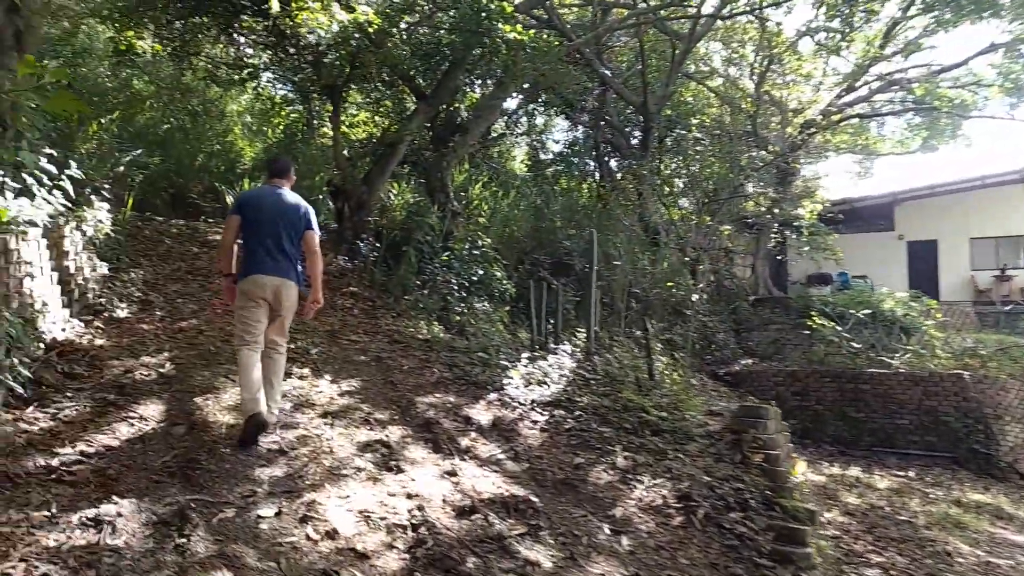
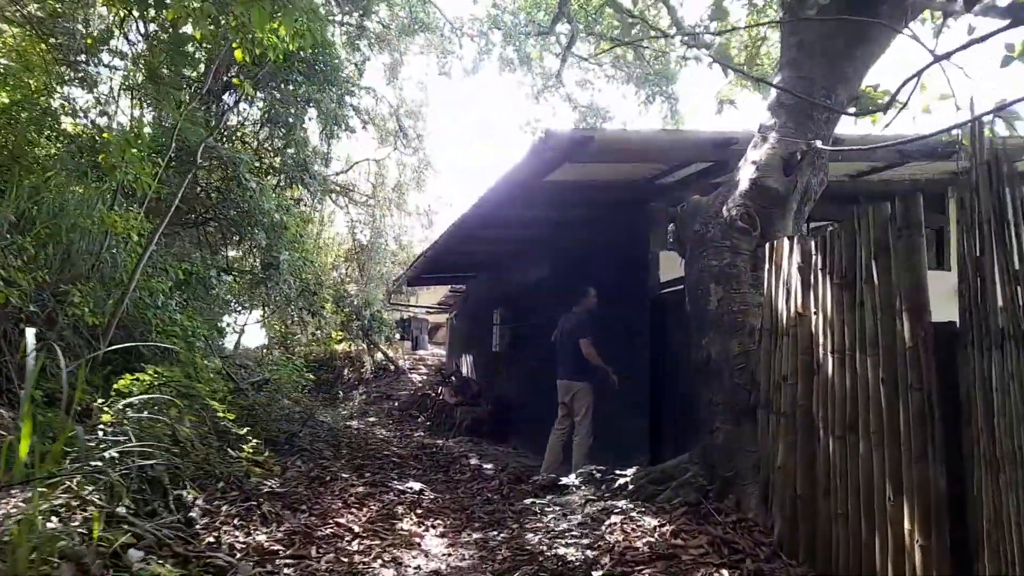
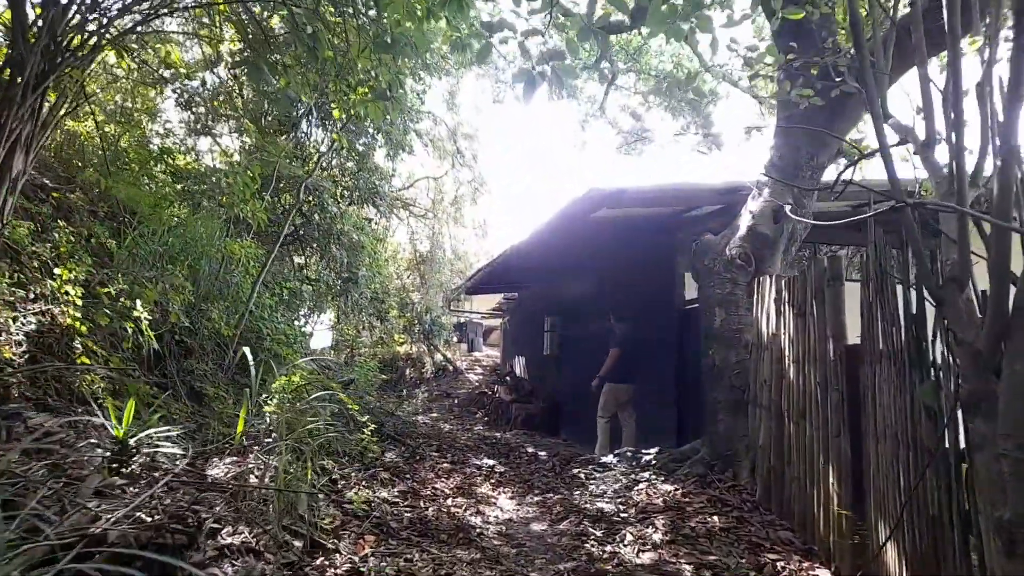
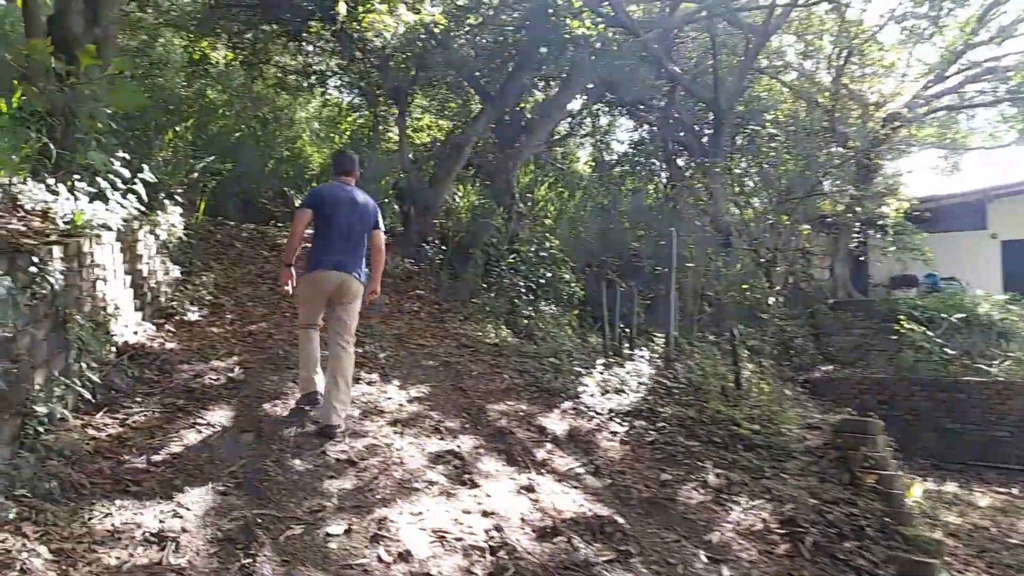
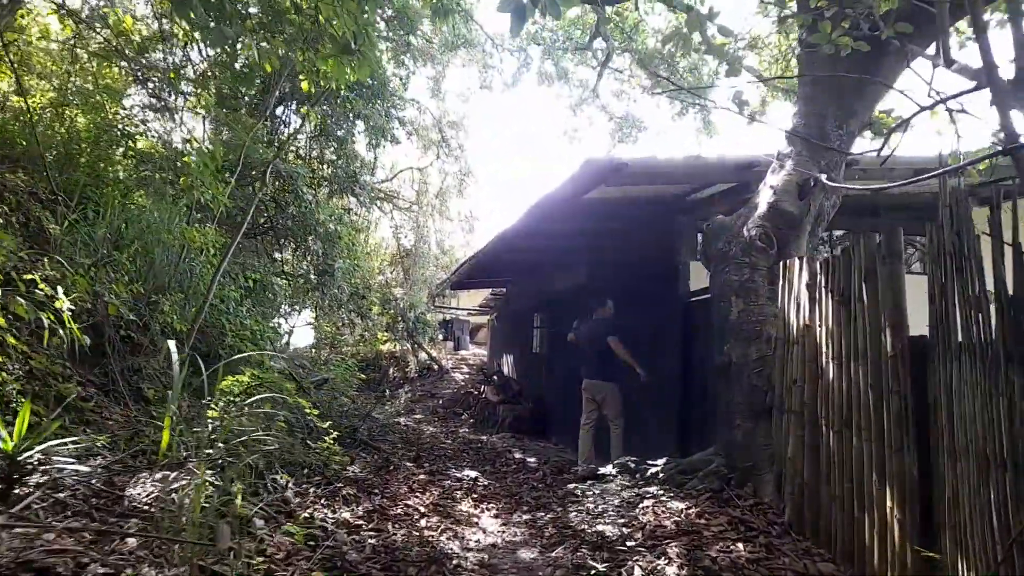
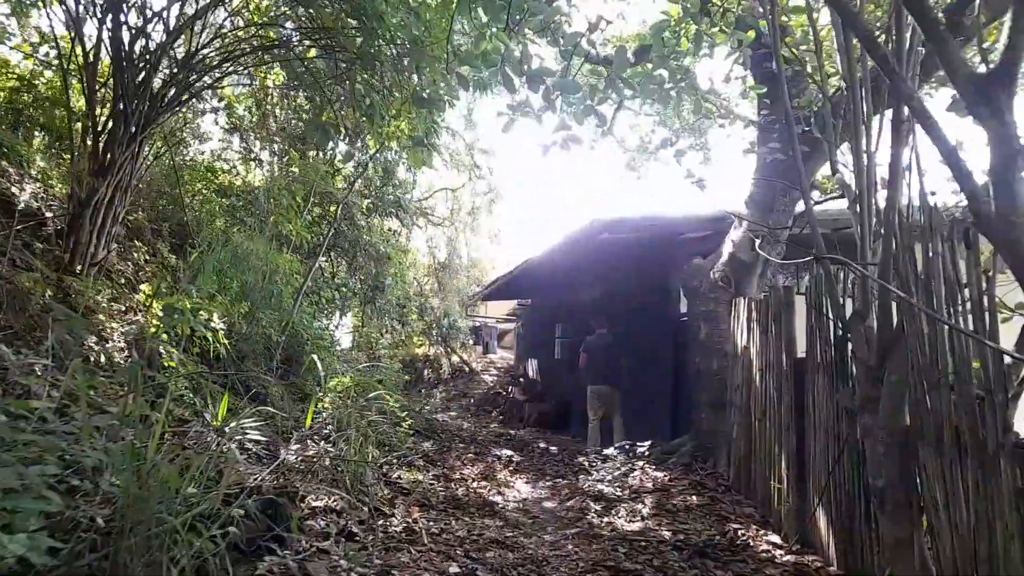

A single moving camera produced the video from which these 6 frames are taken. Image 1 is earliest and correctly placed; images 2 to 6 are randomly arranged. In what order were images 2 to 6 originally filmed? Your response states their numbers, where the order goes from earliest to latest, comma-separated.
4, 6, 3, 5, 2
